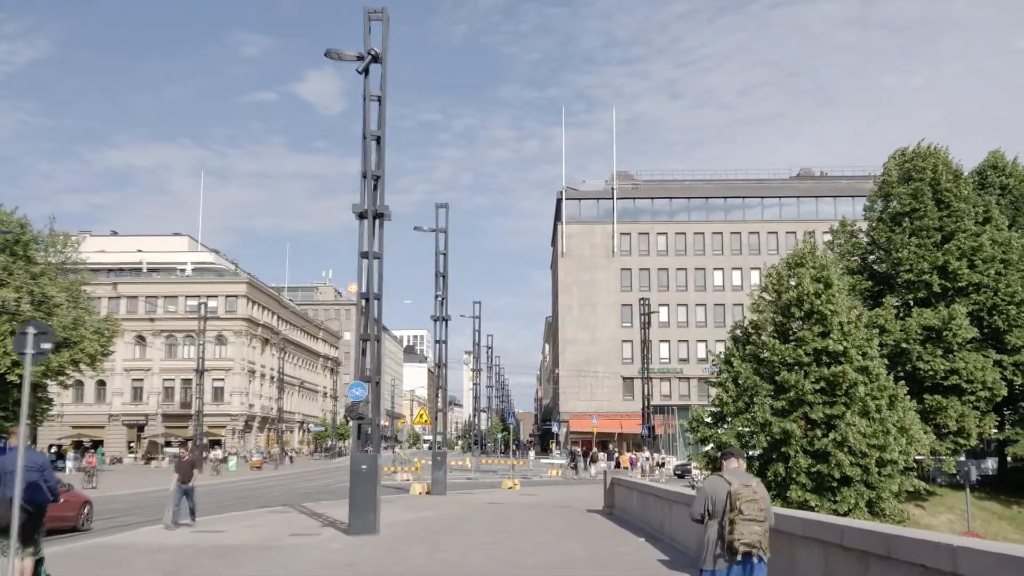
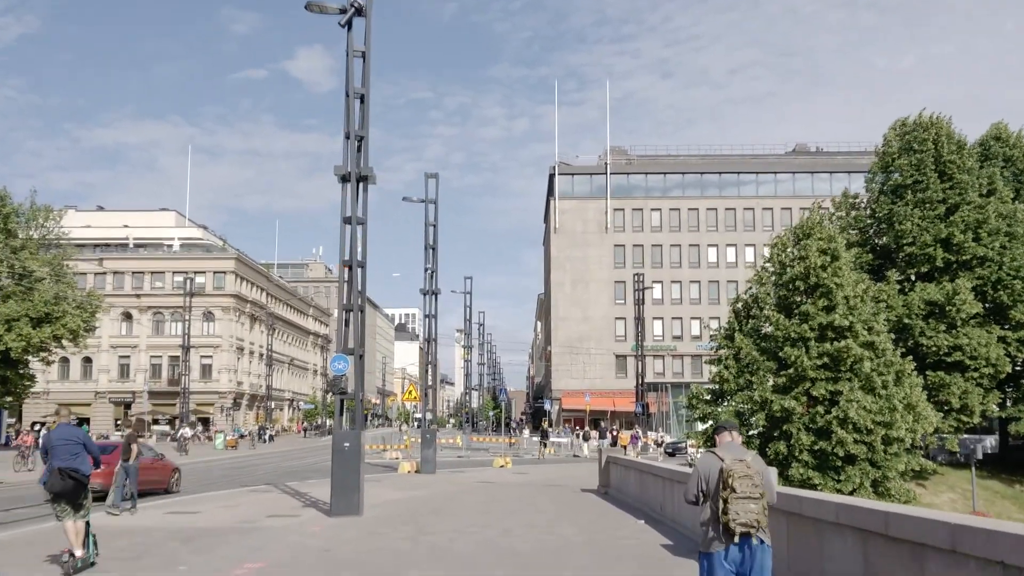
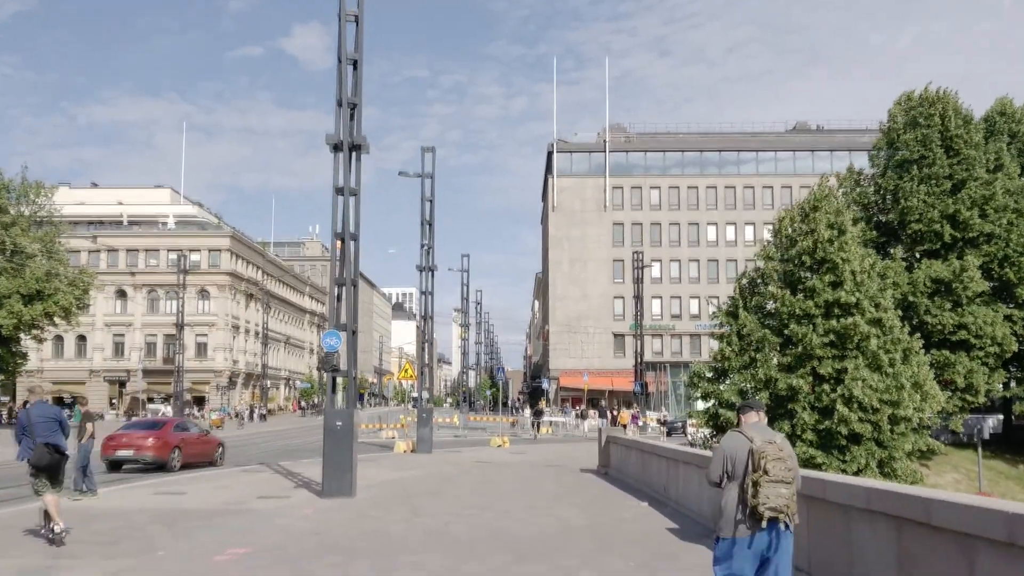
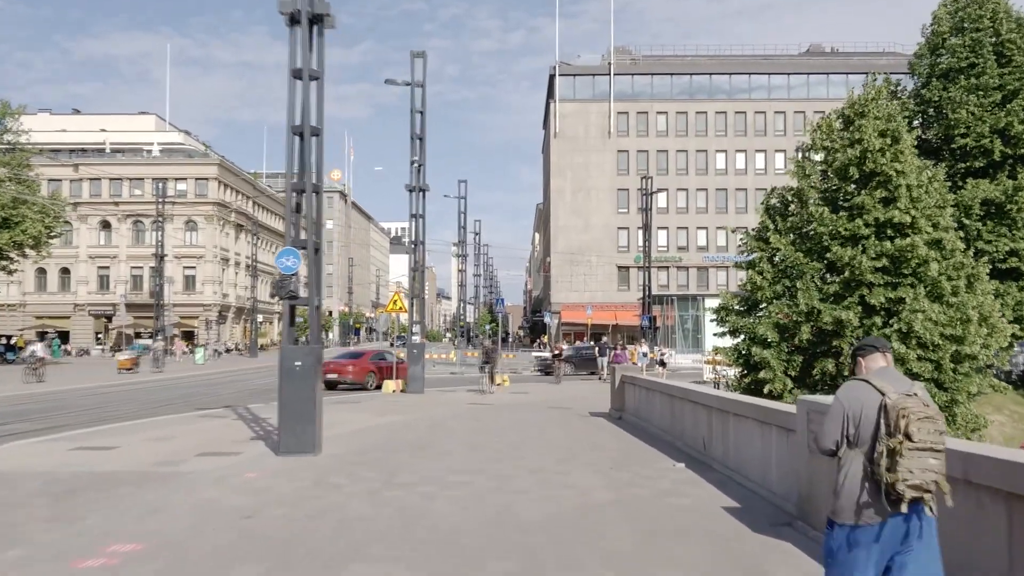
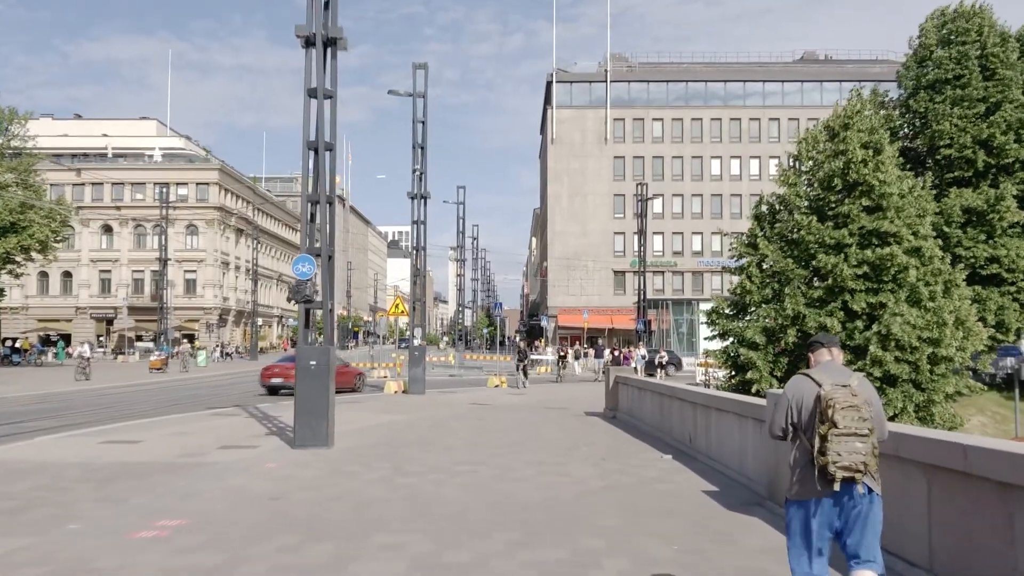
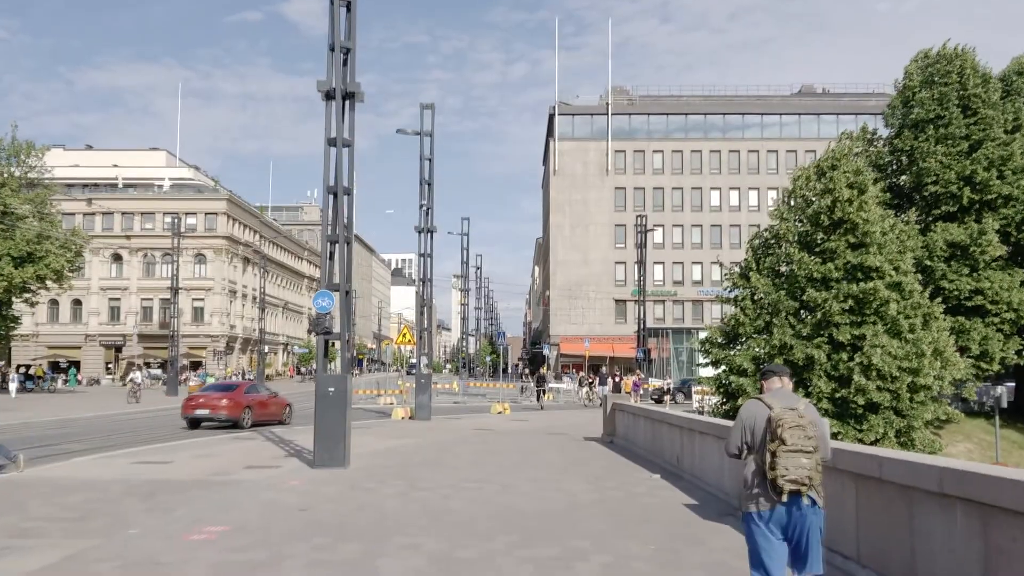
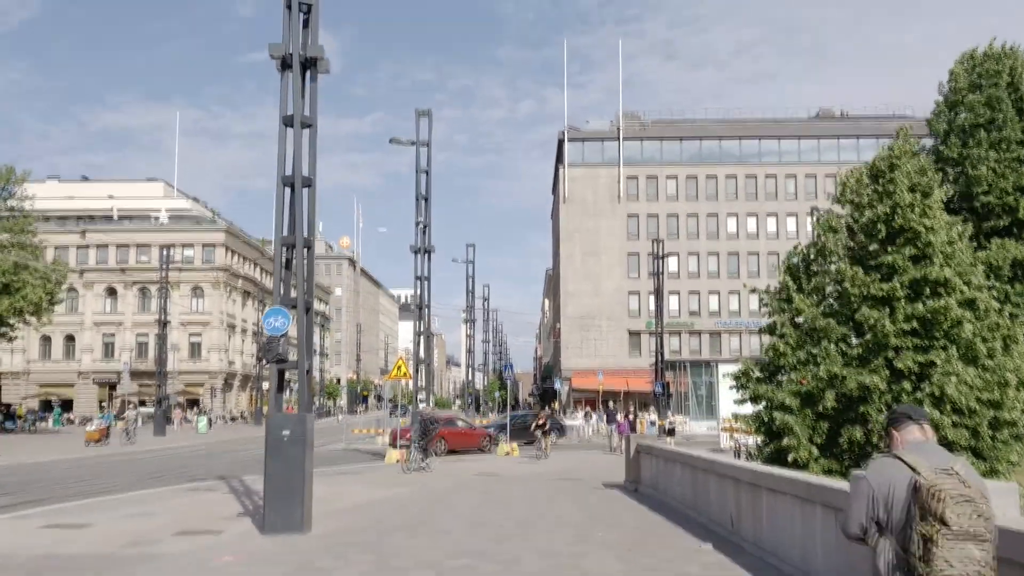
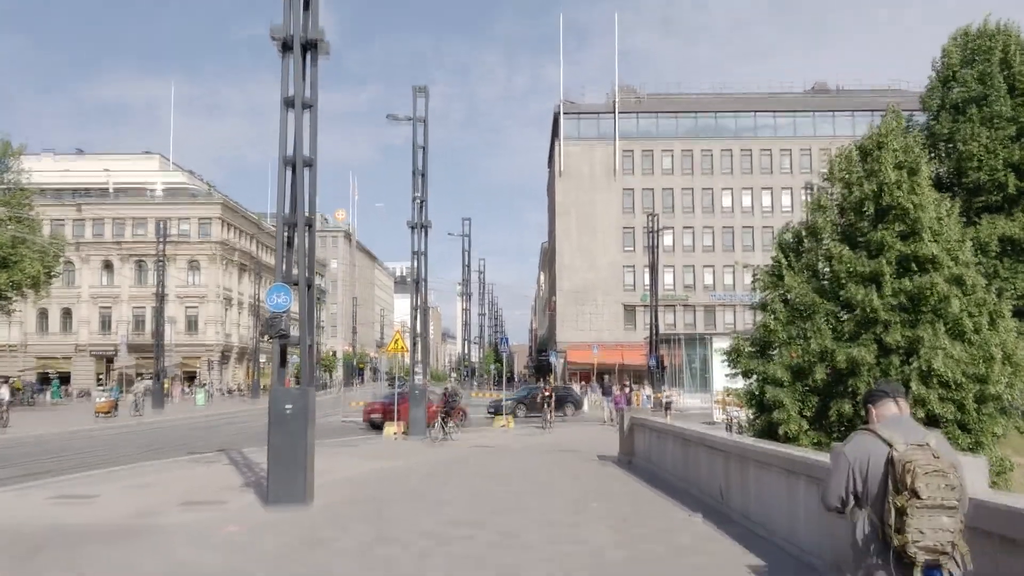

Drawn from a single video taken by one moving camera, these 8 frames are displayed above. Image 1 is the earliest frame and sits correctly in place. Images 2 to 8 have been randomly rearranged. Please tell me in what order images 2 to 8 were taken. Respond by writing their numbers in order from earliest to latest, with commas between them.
2, 3, 6, 5, 4, 8, 7
